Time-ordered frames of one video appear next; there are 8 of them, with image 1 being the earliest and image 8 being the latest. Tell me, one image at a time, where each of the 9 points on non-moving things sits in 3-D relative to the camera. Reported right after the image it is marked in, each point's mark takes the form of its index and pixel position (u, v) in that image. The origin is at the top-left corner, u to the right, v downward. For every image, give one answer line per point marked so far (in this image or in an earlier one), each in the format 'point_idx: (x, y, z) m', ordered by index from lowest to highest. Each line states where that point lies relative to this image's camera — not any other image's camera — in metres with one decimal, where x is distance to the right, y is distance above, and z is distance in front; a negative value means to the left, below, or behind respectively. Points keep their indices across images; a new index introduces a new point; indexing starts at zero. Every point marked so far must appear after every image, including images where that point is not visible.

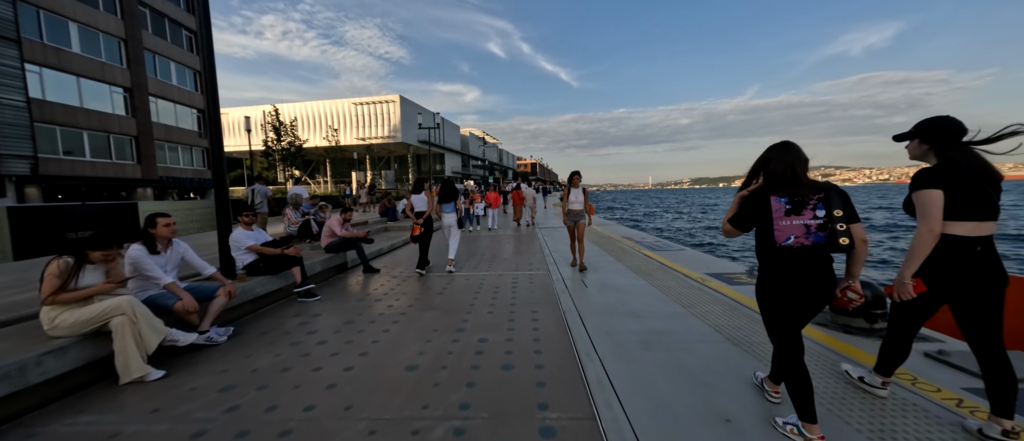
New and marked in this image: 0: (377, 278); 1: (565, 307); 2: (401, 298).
0: (-2.4, -1.0, +5.9) m
1: (+0.7, -1.1, +4.1) m
2: (-1.6, -1.1, +4.7) m
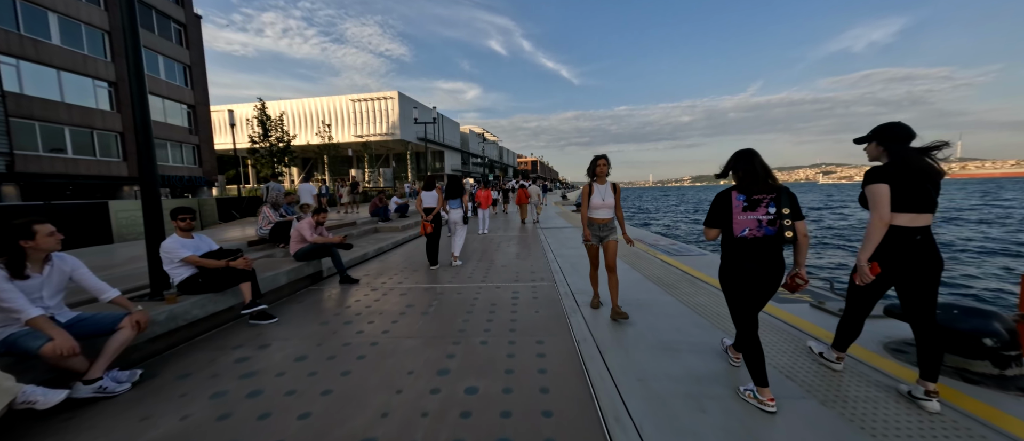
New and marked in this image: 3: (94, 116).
0: (-2.4, -1.0, +5.1) m
1: (+0.7, -1.2, +3.3) m
2: (-1.6, -1.1, +3.8) m
3: (-24.8, +6.2, +19.2) m
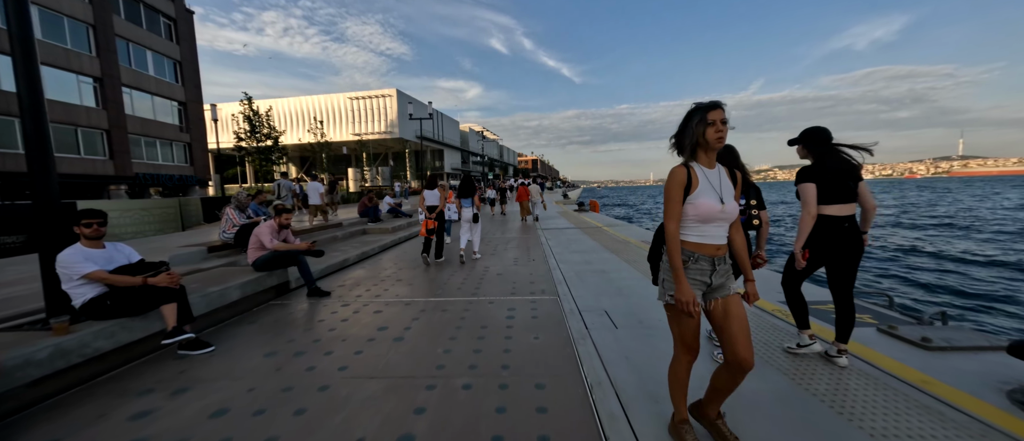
0: (-2.5, -1.1, +4.4) m
1: (+0.6, -1.2, +2.5) m
2: (-1.6, -1.2, +3.1) m
3: (-24.8, +6.1, +18.6) m
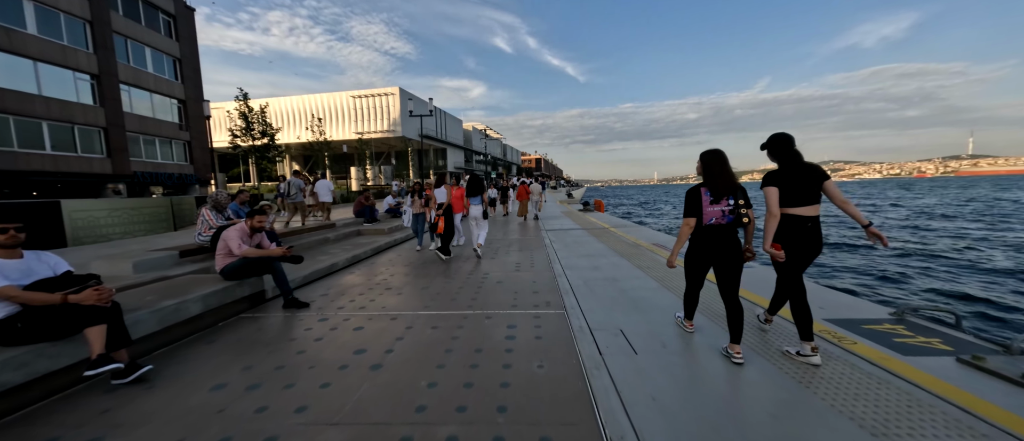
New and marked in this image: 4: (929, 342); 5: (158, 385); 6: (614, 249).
0: (-2.5, -1.1, +3.9) m
1: (+0.6, -1.2, +2.0) m
2: (-1.7, -1.2, +2.6) m
3: (-24.6, +6.2, +18.3) m
4: (+3.6, -1.1, +2.8) m
5: (-2.7, -1.2, +2.4) m
6: (+2.4, -0.7, +7.7) m
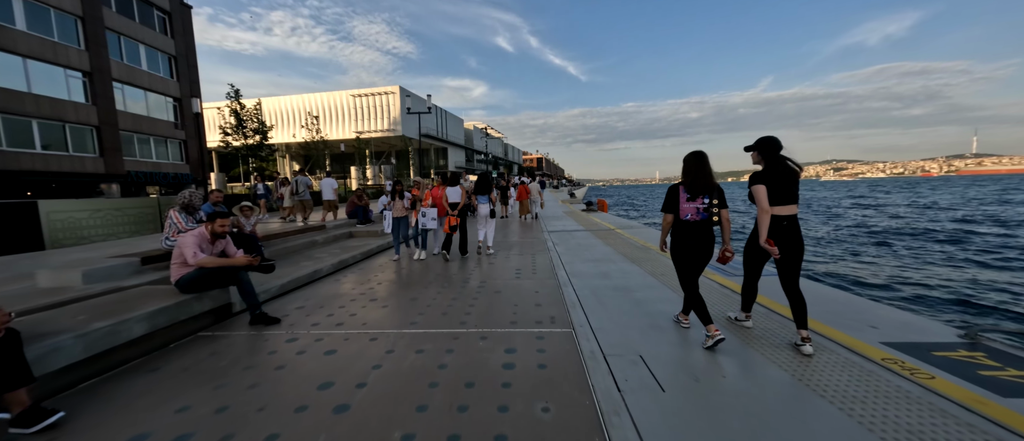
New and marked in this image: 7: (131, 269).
0: (-2.5, -1.2, +3.4) m
1: (+0.6, -1.3, +1.5) m
2: (-1.7, -1.3, +2.1) m
3: (-24.6, +6.2, +17.9) m
4: (+3.6, -1.1, +2.3) m
5: (-2.7, -1.3, +1.9) m
6: (+2.5, -0.7, +7.2) m
7: (-4.9, -0.6, +4.2) m
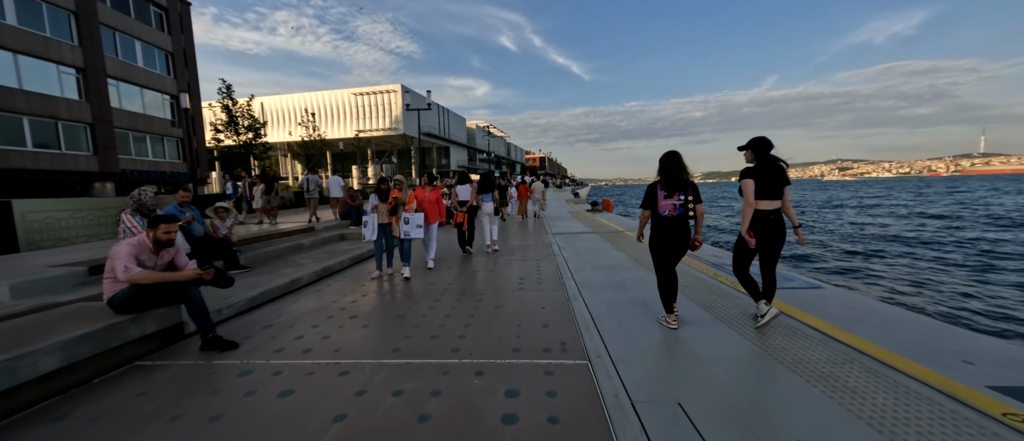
0: (-2.5, -1.2, +2.8) m
1: (+0.6, -1.3, +0.9) m
2: (-1.7, -1.3, +1.5) m
3: (-24.4, +6.2, +17.5) m
4: (+3.6, -1.2, +1.7) m
5: (-2.7, -1.3, +1.4) m
6: (+2.5, -0.8, +6.6) m
7: (-4.9, -0.7, +3.7) m
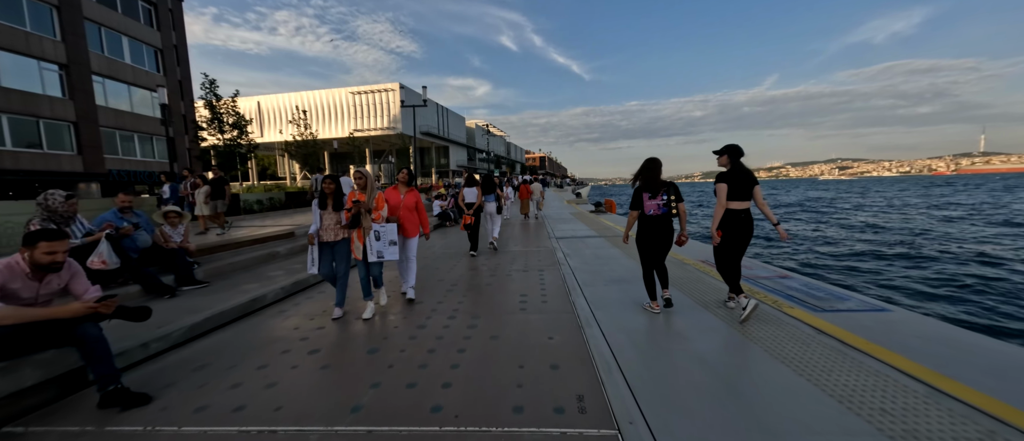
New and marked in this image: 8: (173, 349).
0: (-2.5, -1.3, +2.1) m
1: (+0.6, -1.4, +0.2) m
2: (-1.7, -1.4, +0.8) m
3: (-24.4, +6.1, +16.8) m
4: (+3.6, -1.2, +0.9) m
5: (-2.7, -1.4, +0.7) m
6: (+2.5, -0.9, +5.9) m
7: (-4.9, -0.8, +2.9) m
8: (-3.1, -1.2, +3.0) m
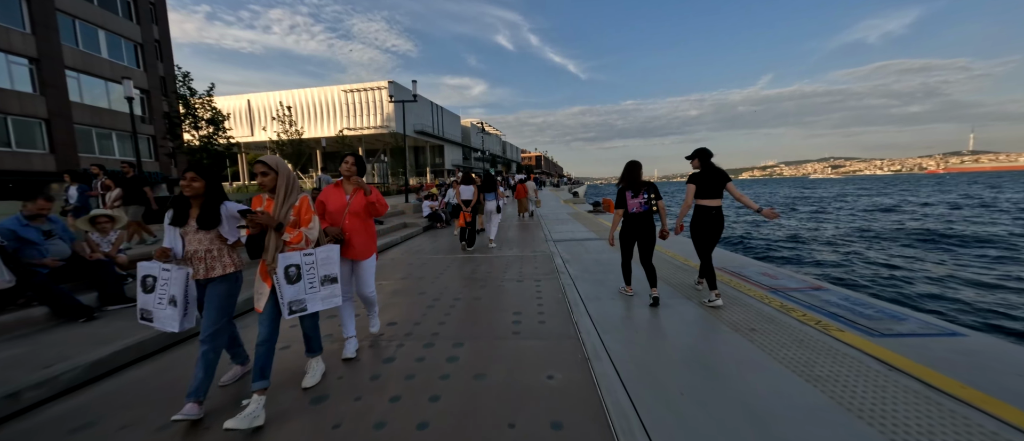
0: (-2.6, -1.4, +1.4) m
1: (+0.5, -1.5, -0.5) m
2: (-1.7, -1.5, +0.1) m
3: (-24.6, +5.9, +15.9) m
4: (+3.5, -1.3, +0.3) m
5: (-2.7, -1.5, 0.0) m
6: (+2.4, -0.9, +5.2) m
7: (-5.0, -0.8, +2.2) m
8: (-3.2, -1.2, +2.3) m
